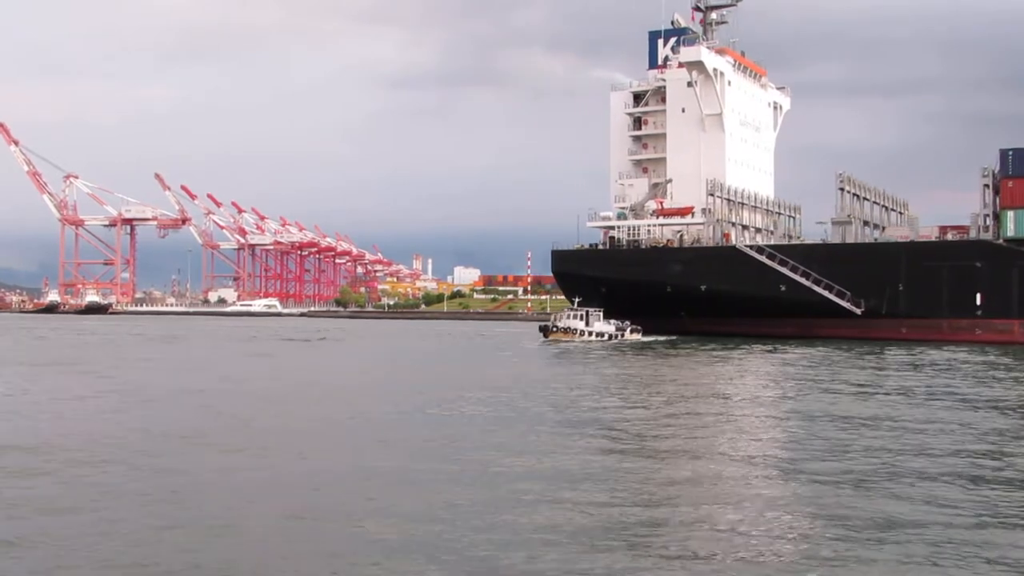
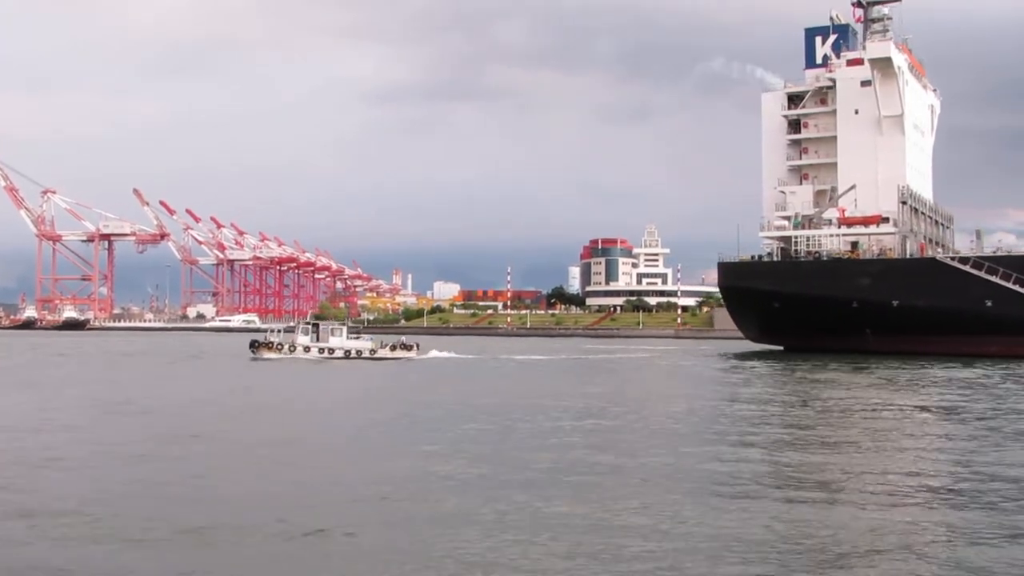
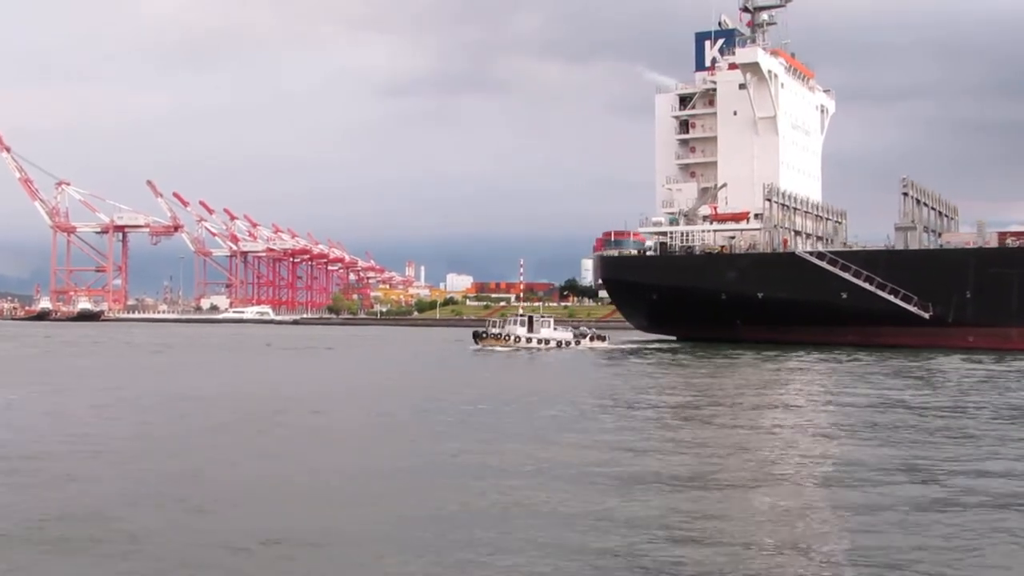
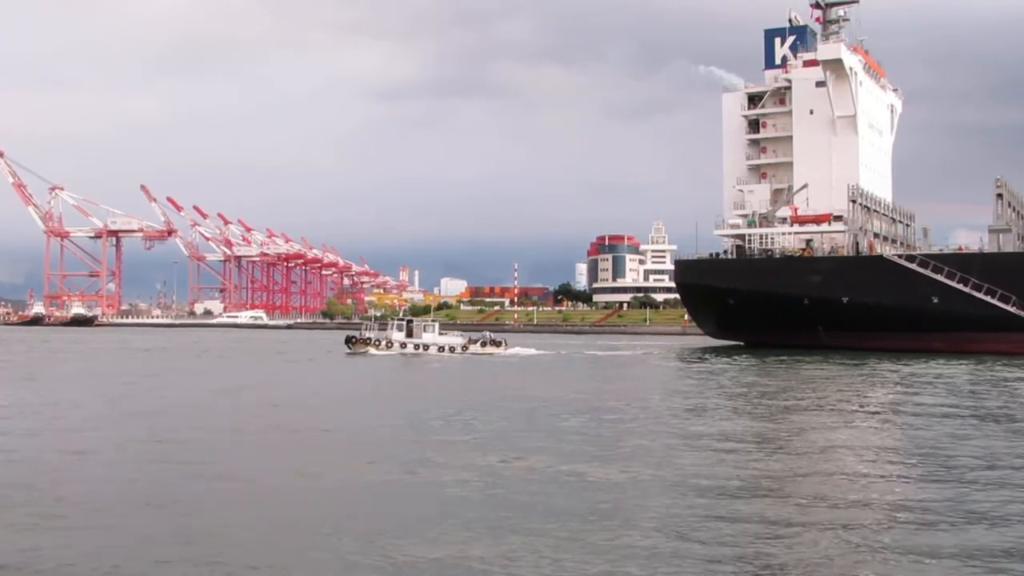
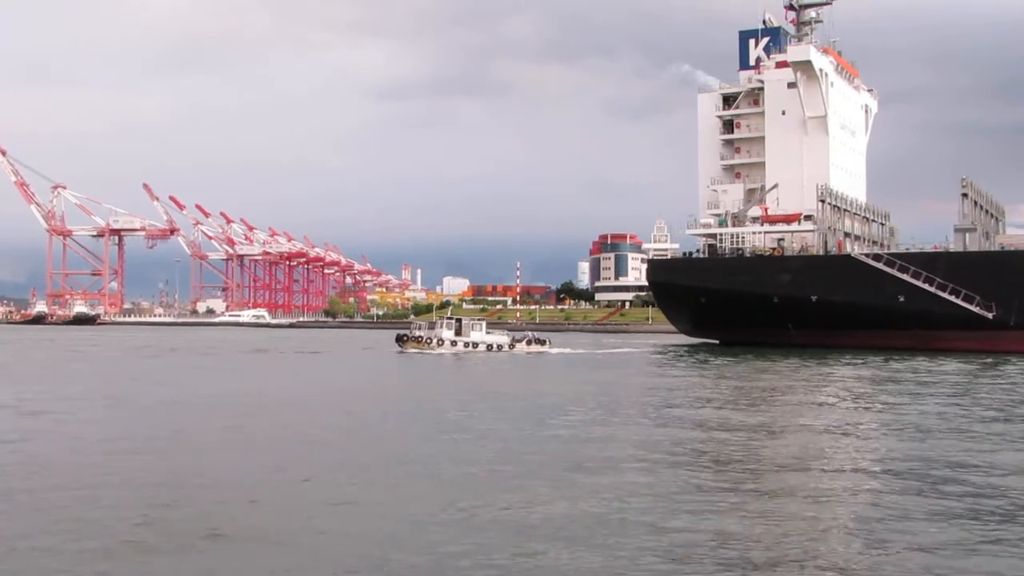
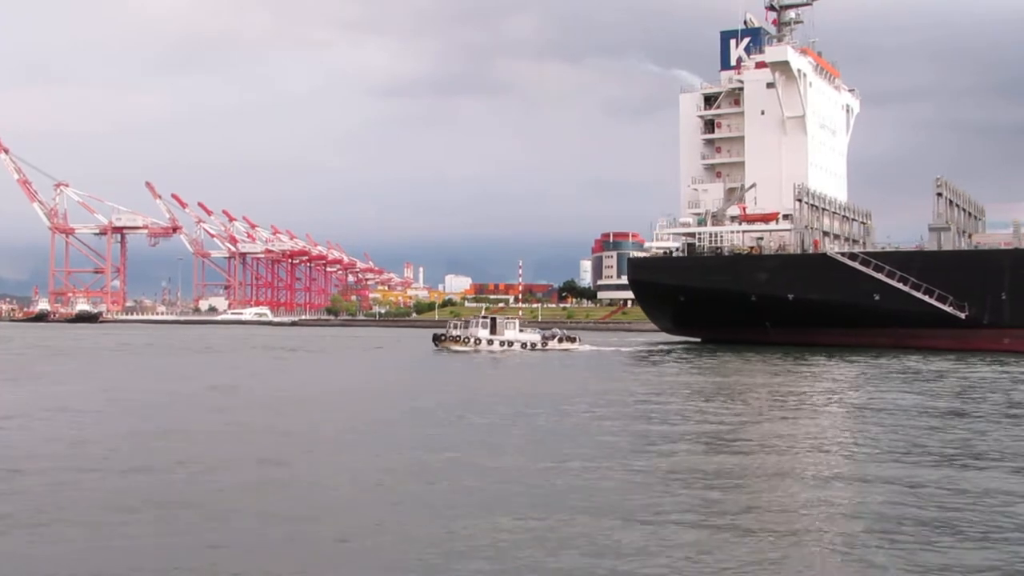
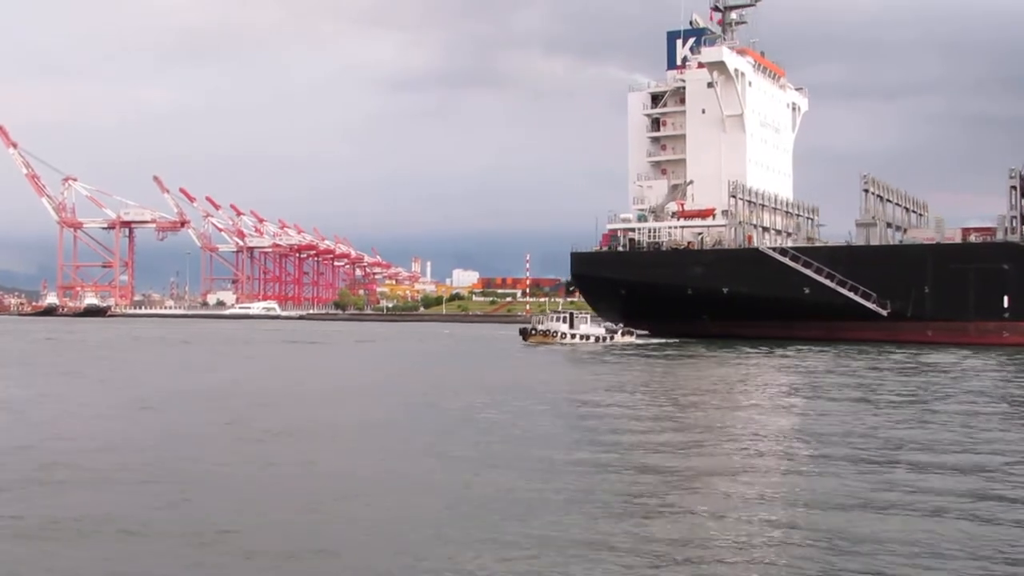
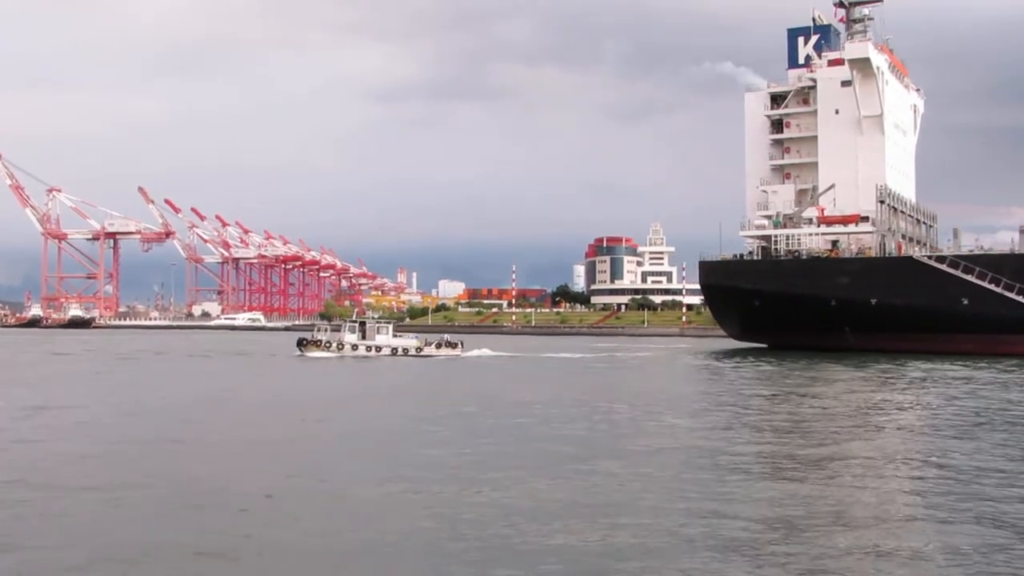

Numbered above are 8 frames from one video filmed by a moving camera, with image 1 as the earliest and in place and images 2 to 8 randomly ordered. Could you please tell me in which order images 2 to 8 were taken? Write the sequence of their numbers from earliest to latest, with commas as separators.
7, 3, 6, 5, 4, 8, 2
